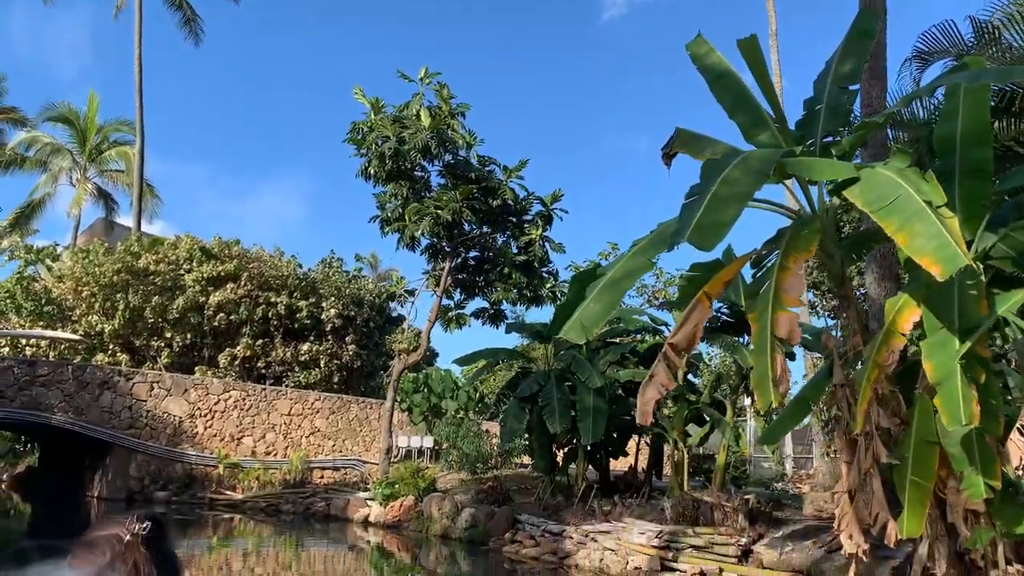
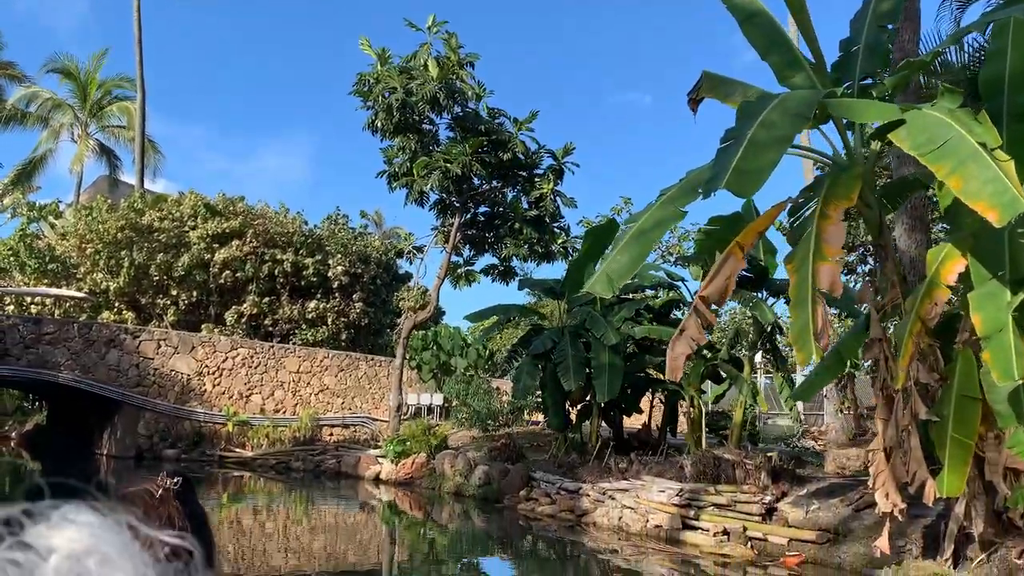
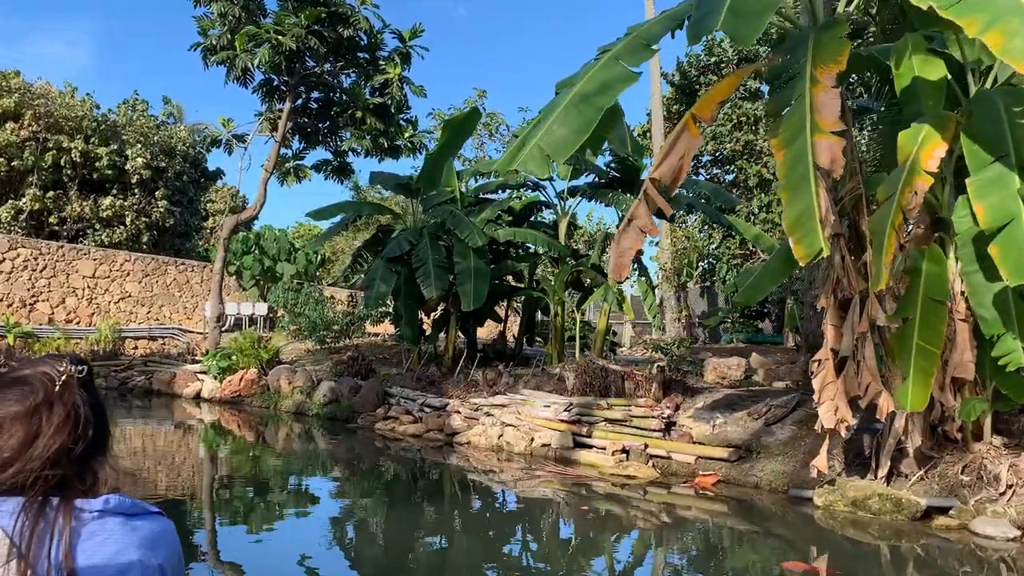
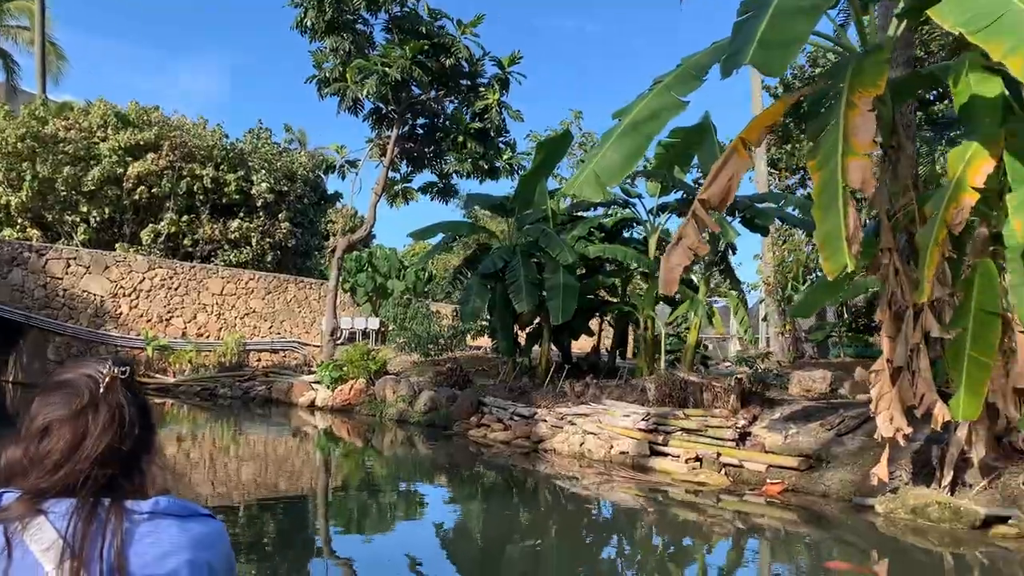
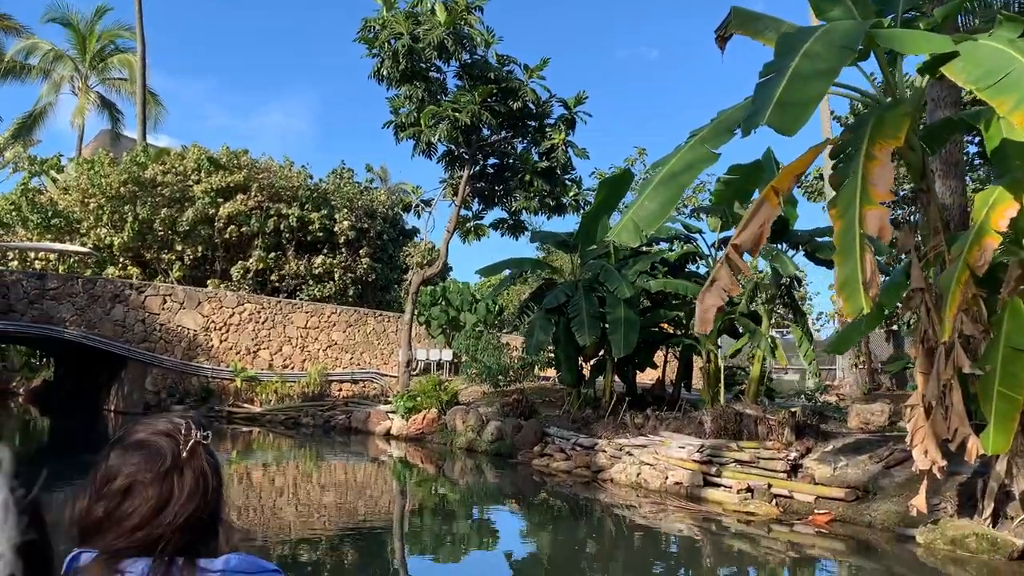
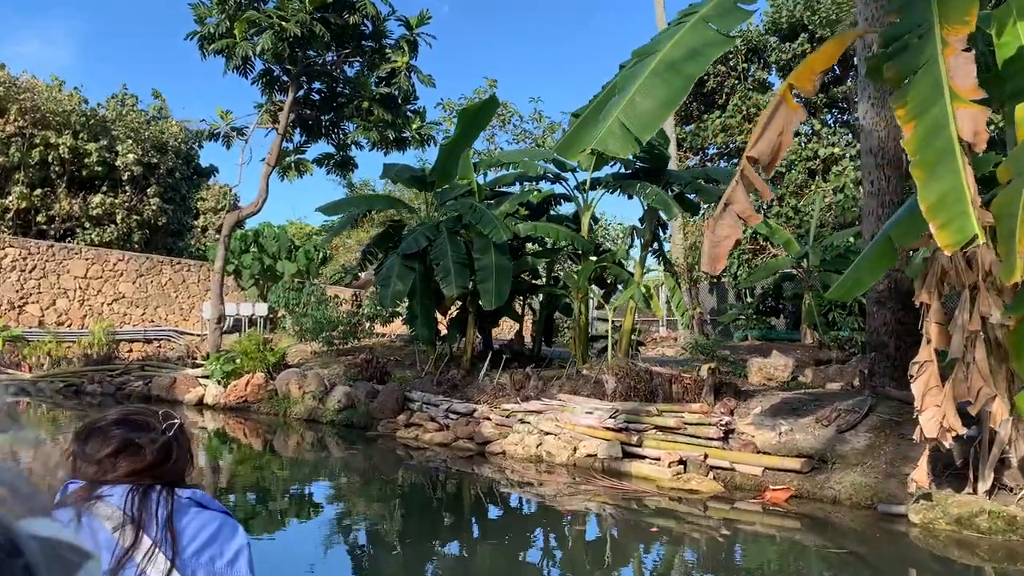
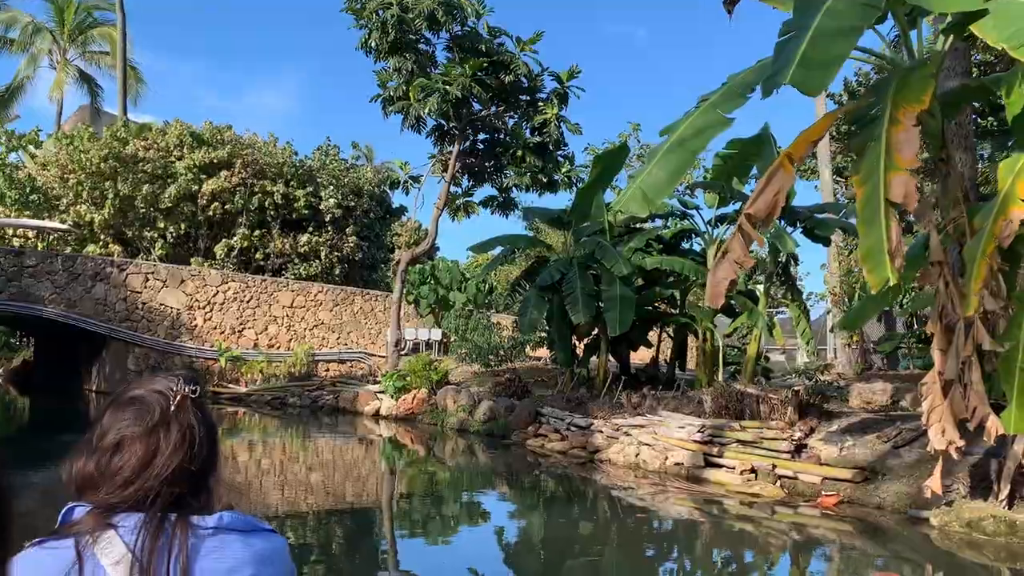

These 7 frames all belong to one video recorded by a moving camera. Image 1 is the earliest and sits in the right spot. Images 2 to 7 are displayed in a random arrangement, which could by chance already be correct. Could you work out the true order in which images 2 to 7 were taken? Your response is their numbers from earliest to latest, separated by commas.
2, 5, 7, 4, 3, 6
